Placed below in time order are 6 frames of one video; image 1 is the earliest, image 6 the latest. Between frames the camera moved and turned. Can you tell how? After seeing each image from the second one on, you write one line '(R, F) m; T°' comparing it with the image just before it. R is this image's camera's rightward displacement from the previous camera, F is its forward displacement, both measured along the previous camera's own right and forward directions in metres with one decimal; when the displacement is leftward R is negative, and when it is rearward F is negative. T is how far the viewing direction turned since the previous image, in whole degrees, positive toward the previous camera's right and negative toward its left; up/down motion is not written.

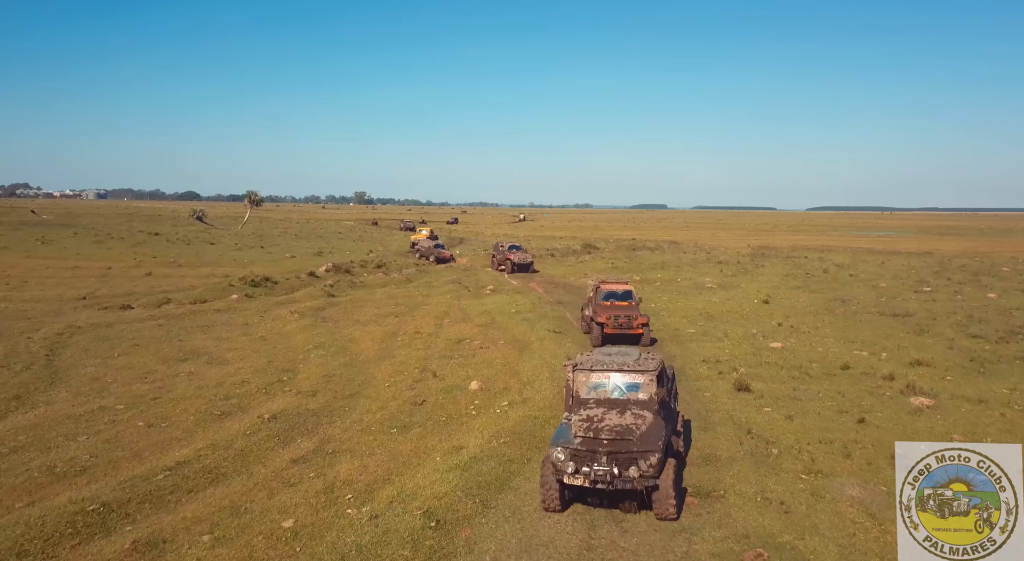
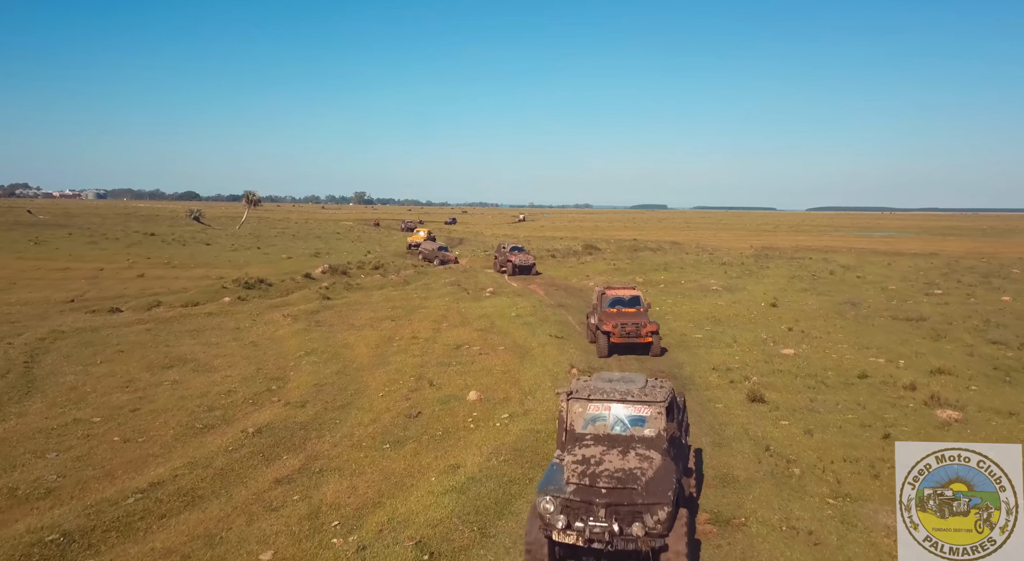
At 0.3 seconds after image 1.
(0.0, +1.0) m; 0°
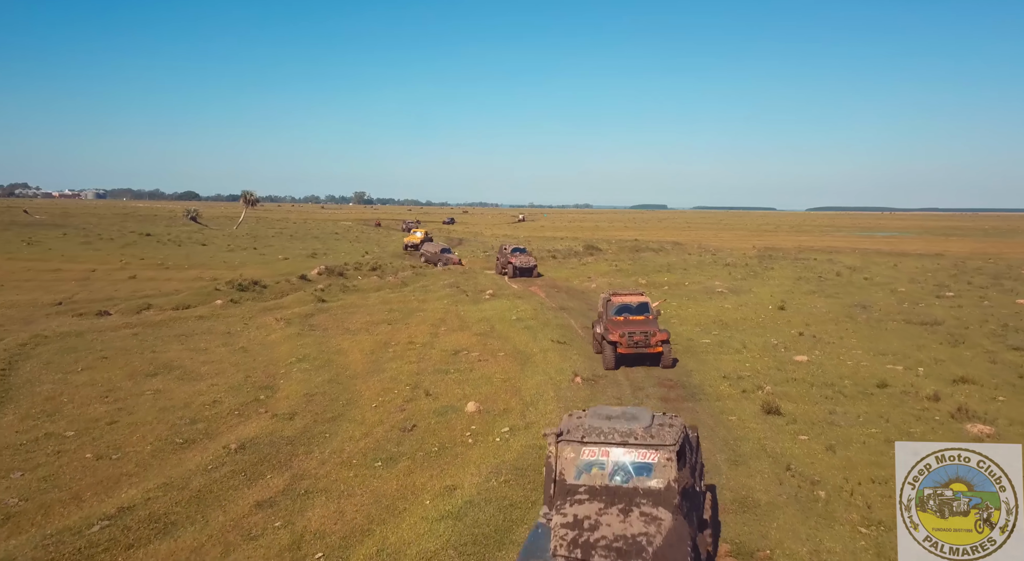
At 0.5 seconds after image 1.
(0.0, +1.0) m; 0°
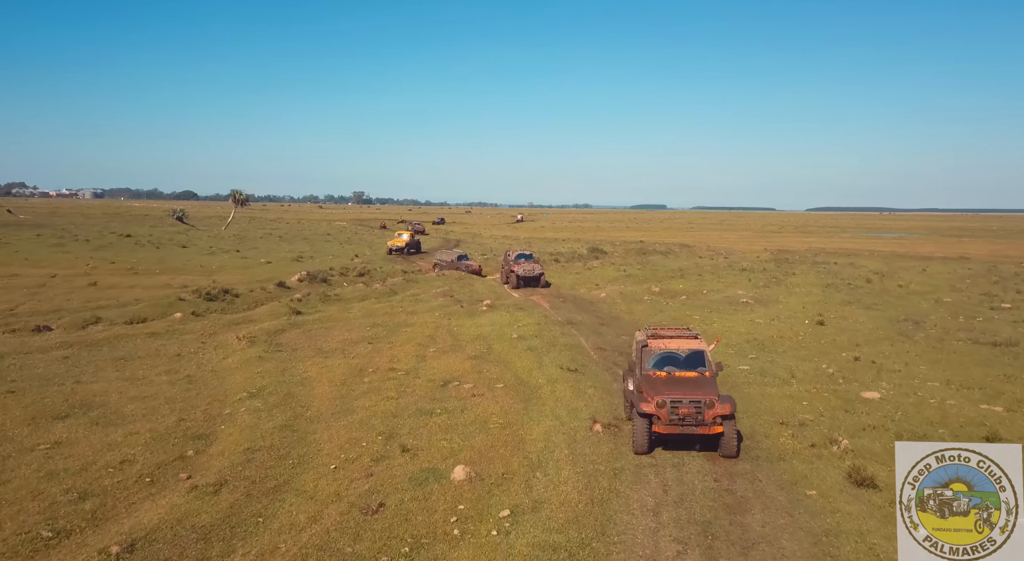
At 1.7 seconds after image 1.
(0.0, +4.1) m; 0°
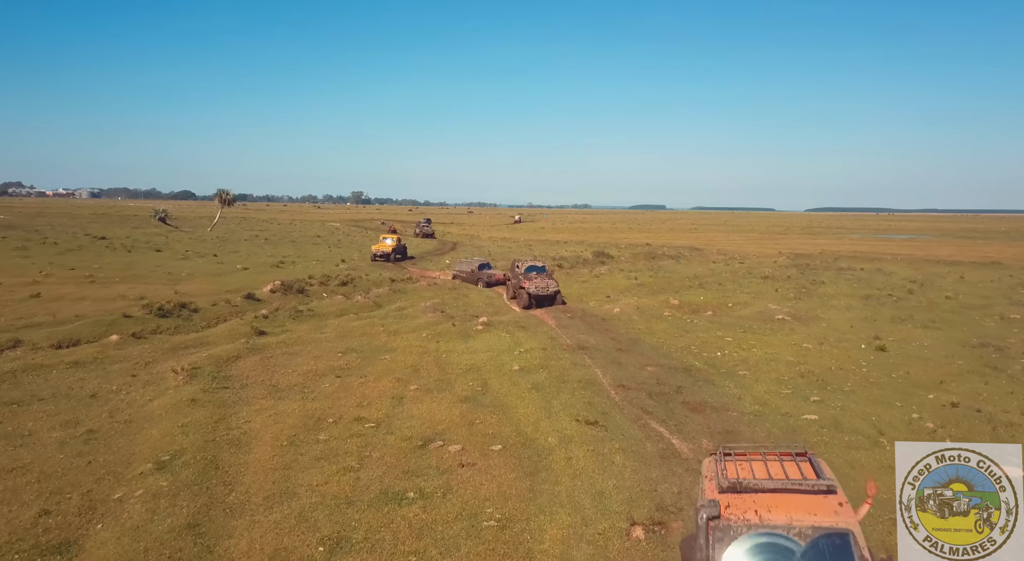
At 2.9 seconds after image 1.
(0.0, +4.7) m; 0°
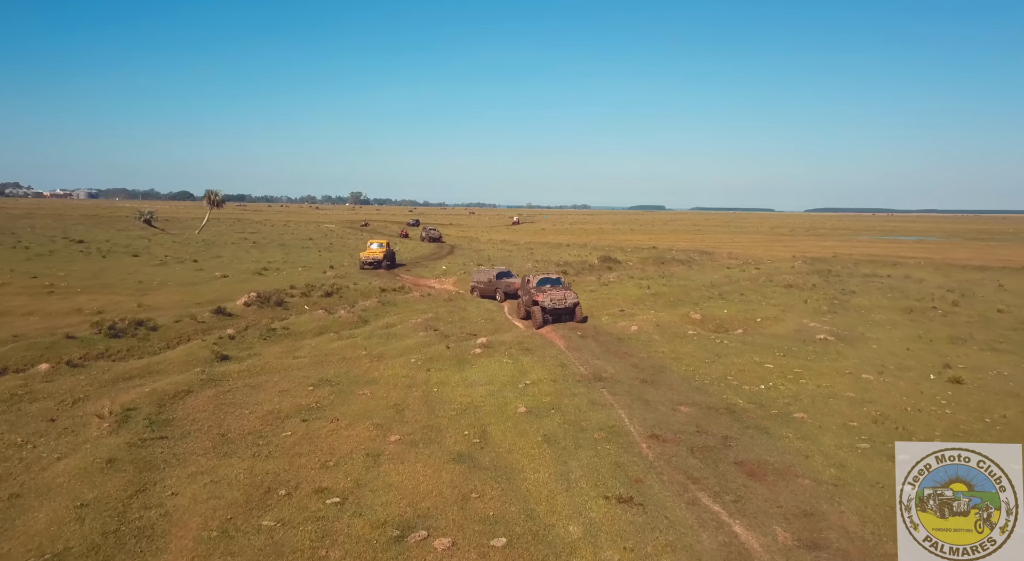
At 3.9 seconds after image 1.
(-0.1, +3.8) m; 0°
